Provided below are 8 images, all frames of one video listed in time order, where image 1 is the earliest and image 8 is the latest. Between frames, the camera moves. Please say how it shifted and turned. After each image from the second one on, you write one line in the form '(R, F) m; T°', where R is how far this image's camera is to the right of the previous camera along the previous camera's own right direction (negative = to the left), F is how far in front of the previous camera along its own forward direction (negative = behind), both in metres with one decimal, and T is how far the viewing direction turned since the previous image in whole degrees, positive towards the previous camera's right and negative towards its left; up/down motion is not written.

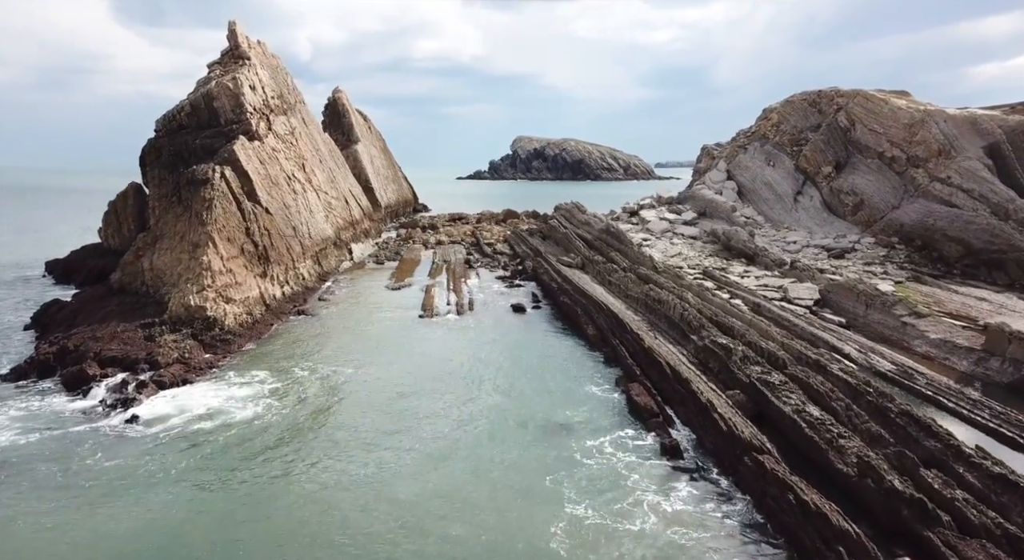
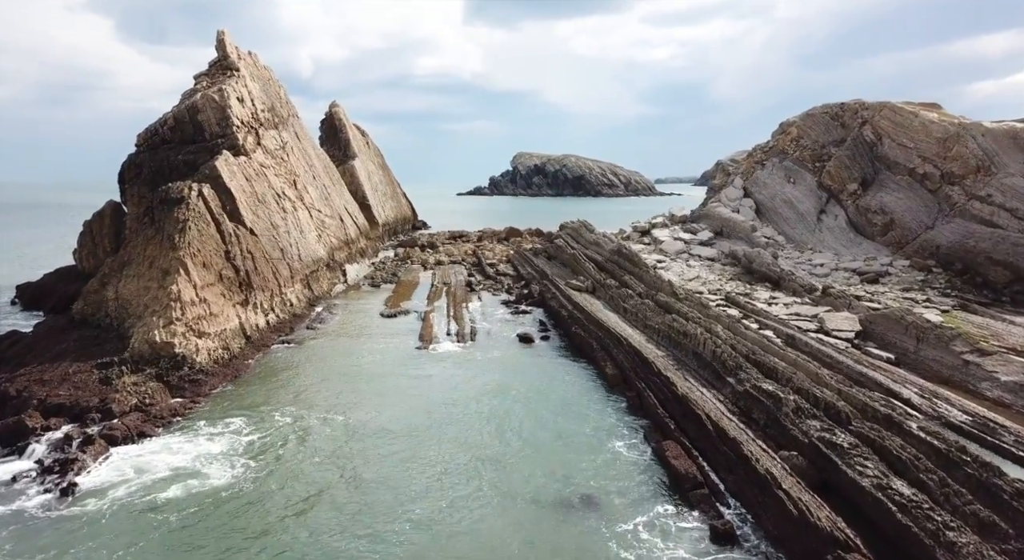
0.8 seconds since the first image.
(-0.2, +1.4) m; 0°
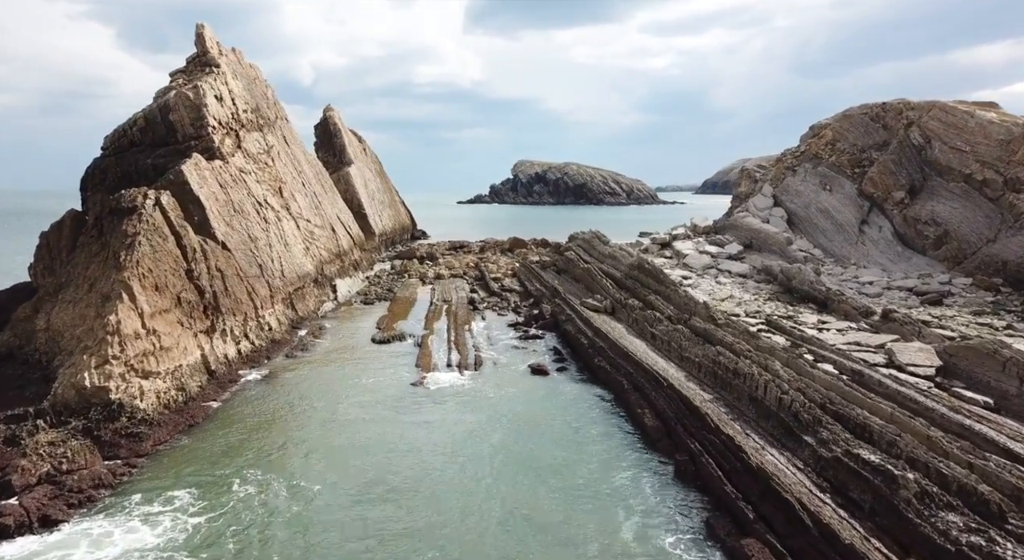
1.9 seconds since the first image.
(-0.2, +2.1) m; 0°
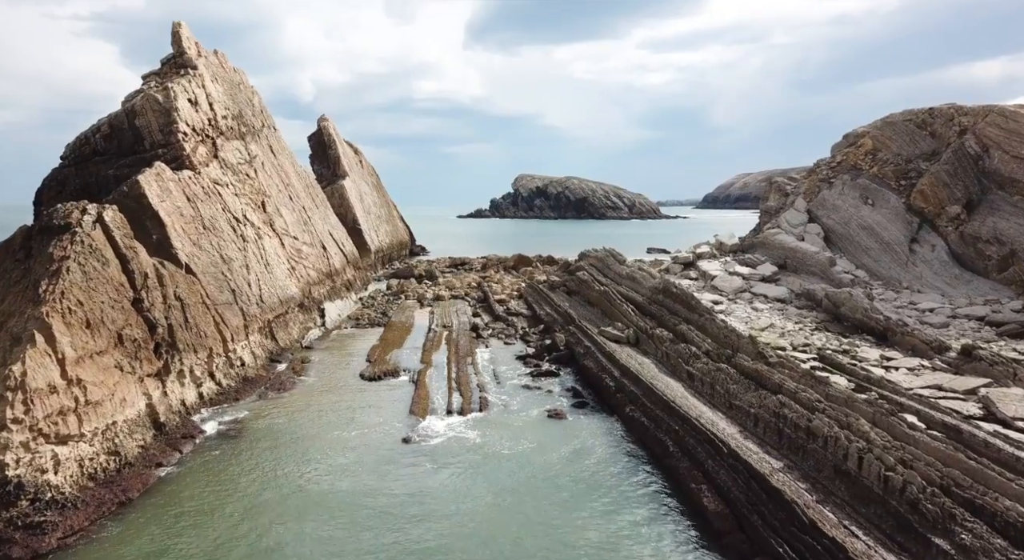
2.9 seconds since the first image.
(-0.2, +2.0) m; 0°
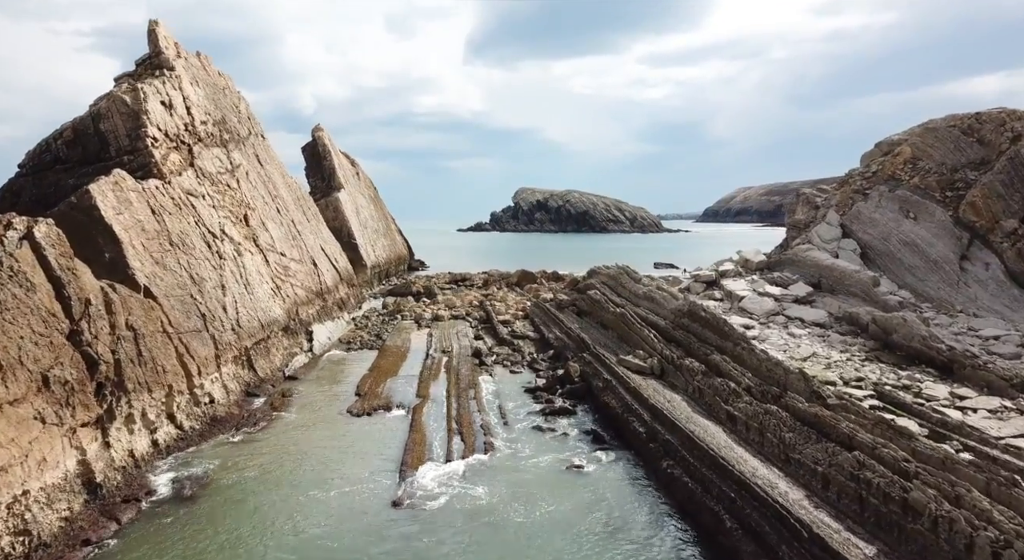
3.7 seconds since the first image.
(-0.2, +1.7) m; 0°
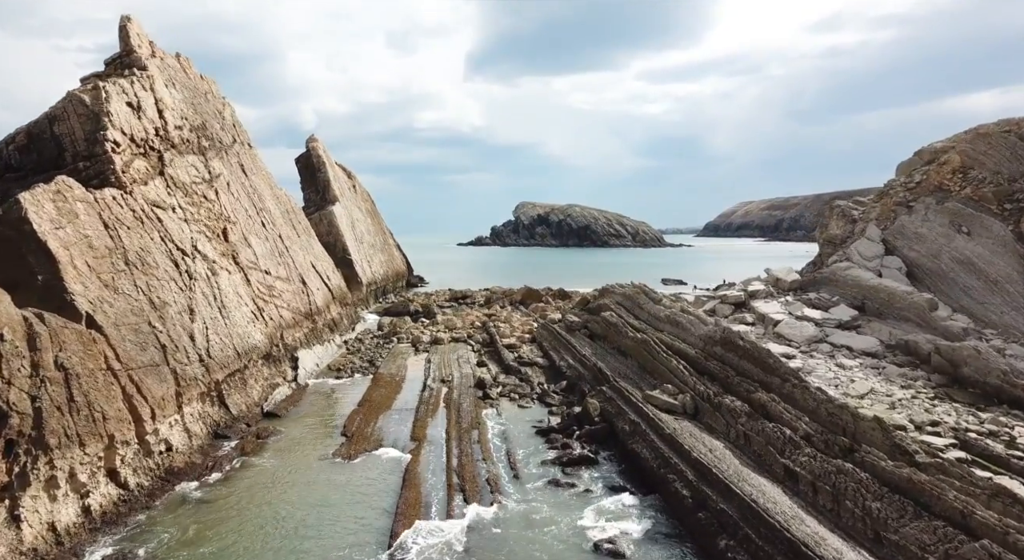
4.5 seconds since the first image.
(-0.2, +1.7) m; 0°
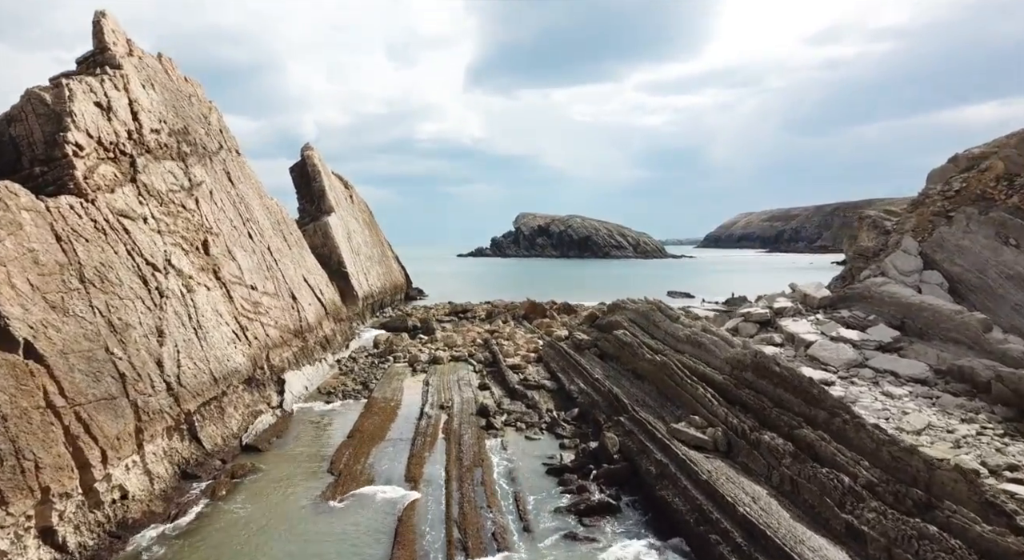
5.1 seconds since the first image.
(-0.1, +1.3) m; 0°
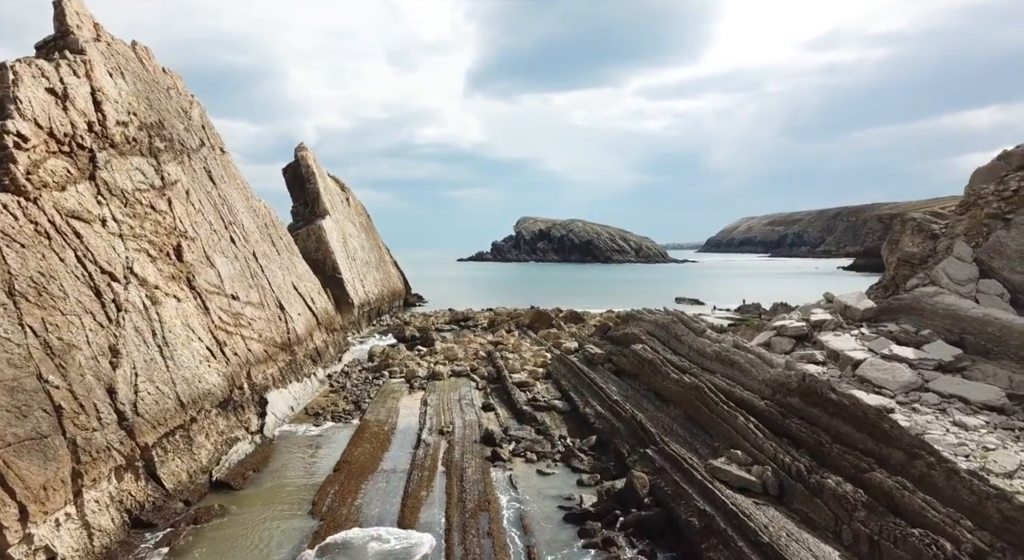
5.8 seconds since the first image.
(-0.2, +1.5) m; 0°
